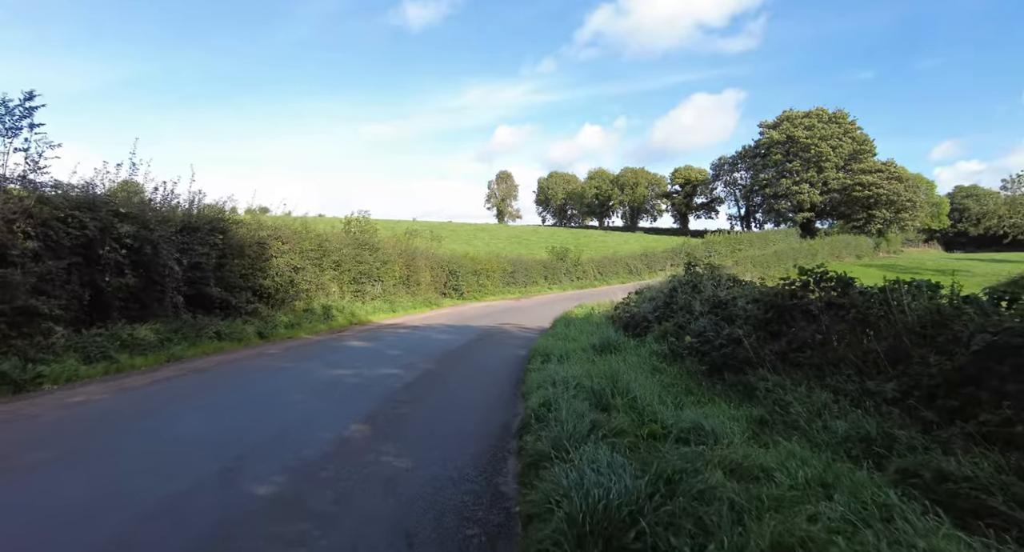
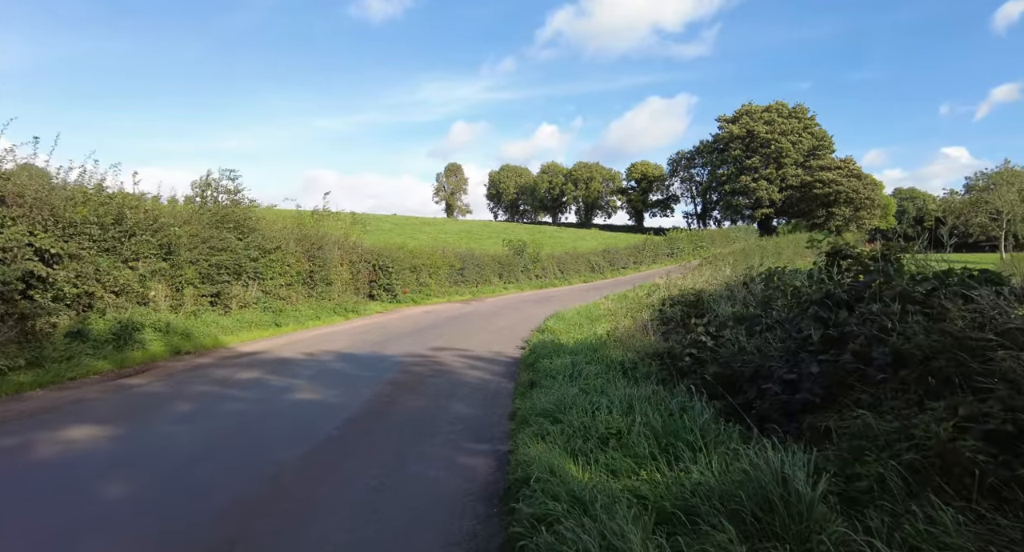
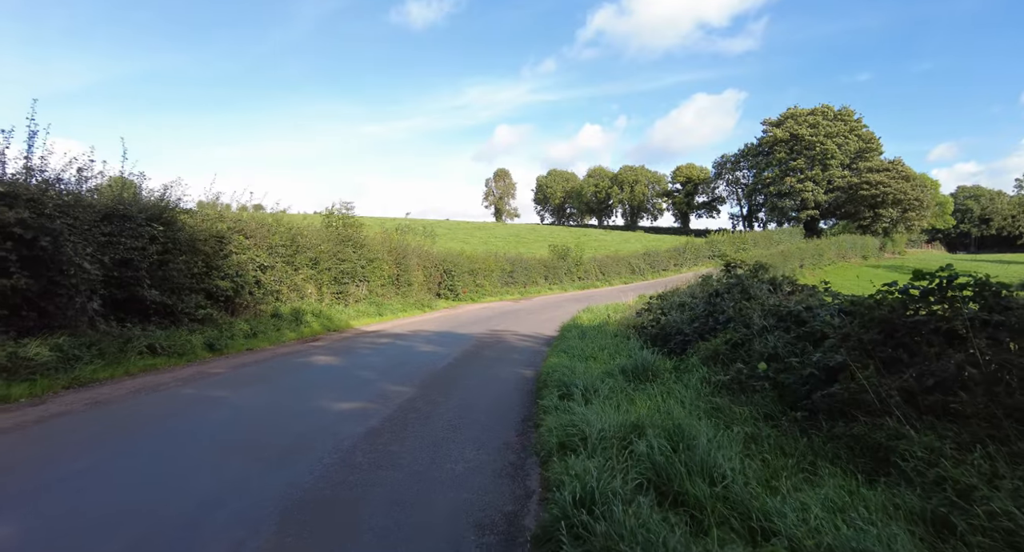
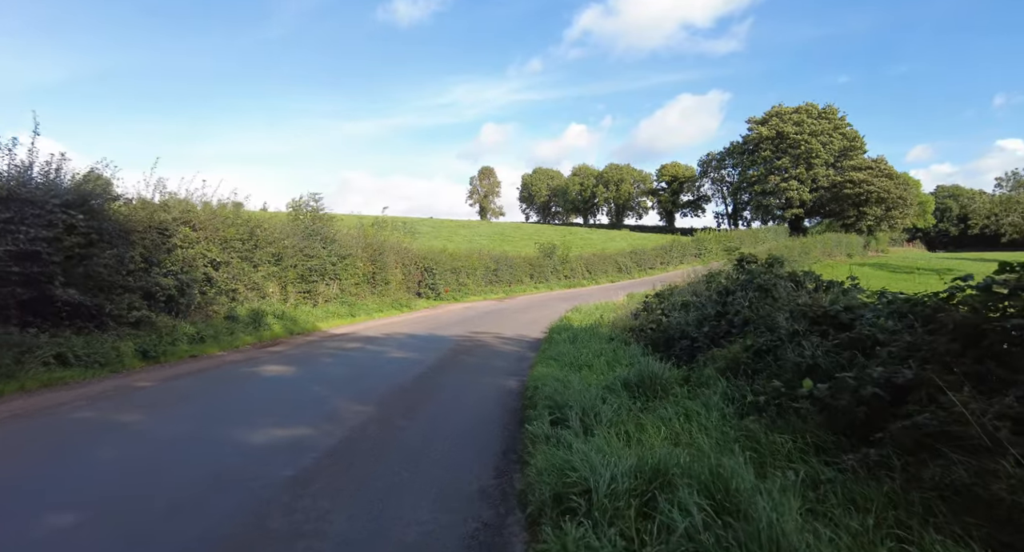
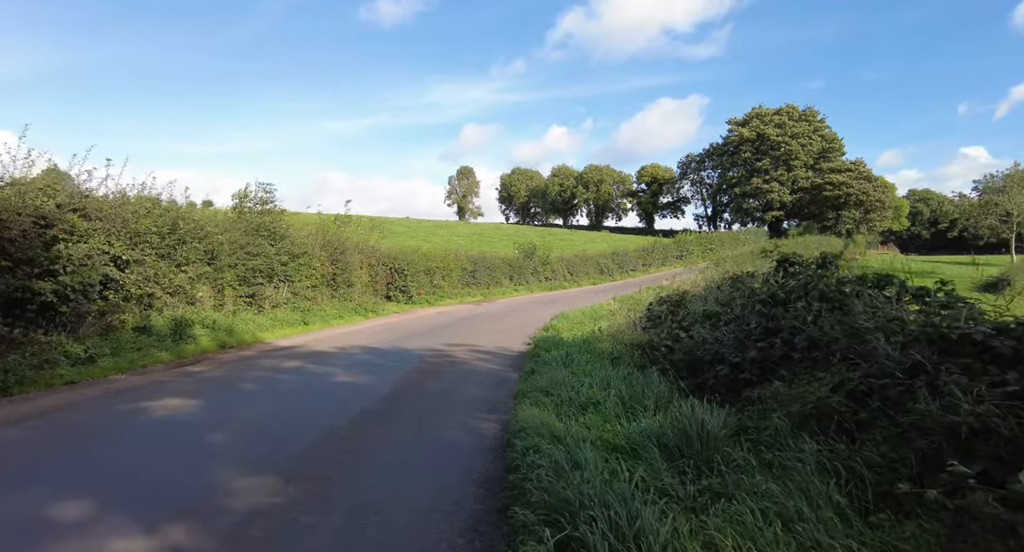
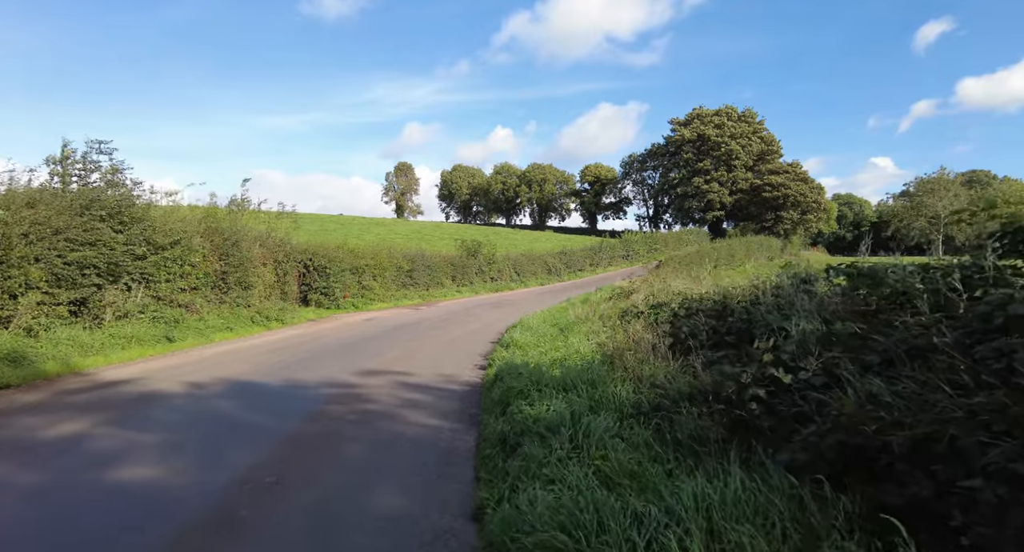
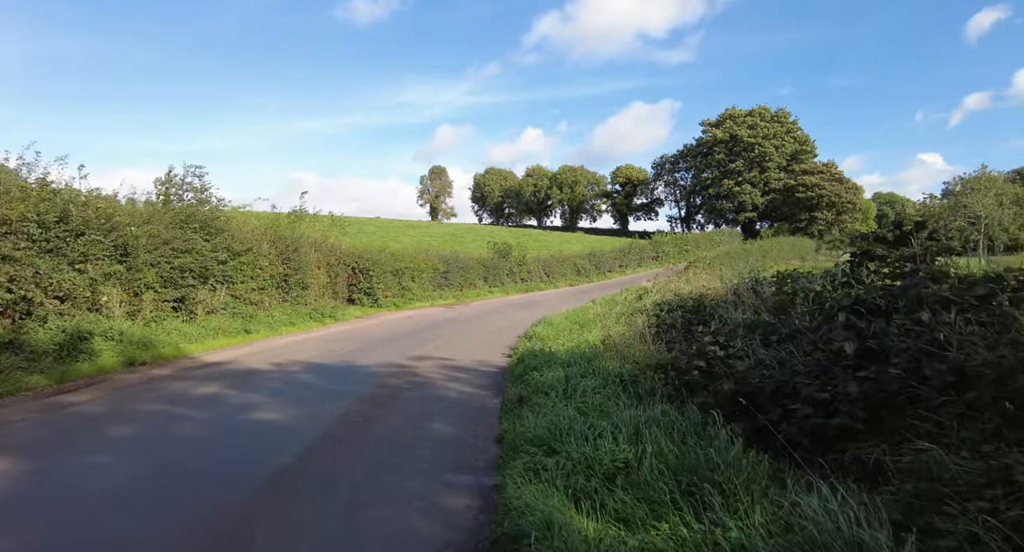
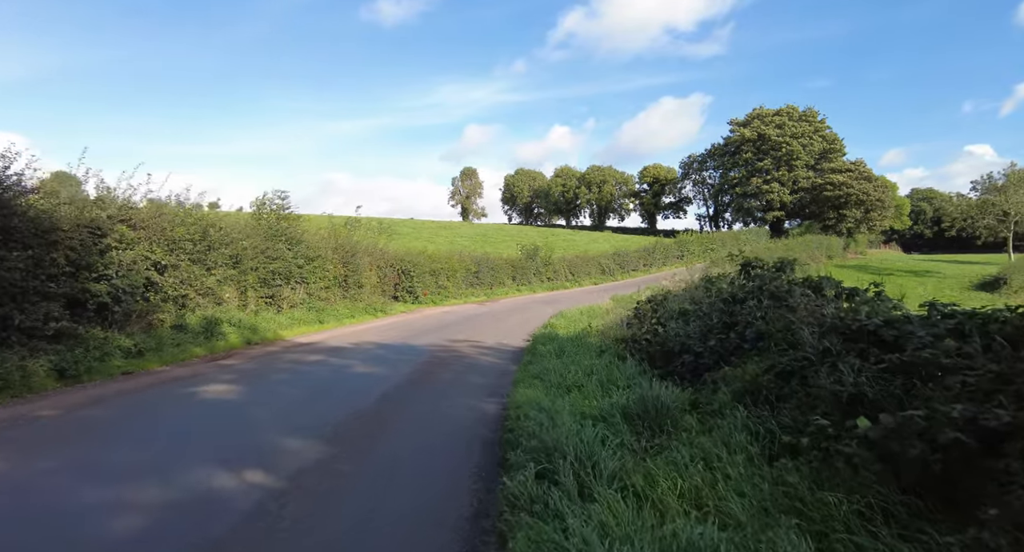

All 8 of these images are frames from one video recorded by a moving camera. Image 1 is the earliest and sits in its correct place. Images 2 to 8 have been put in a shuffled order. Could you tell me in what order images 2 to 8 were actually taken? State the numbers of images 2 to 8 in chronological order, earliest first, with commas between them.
3, 4, 8, 5, 2, 7, 6
